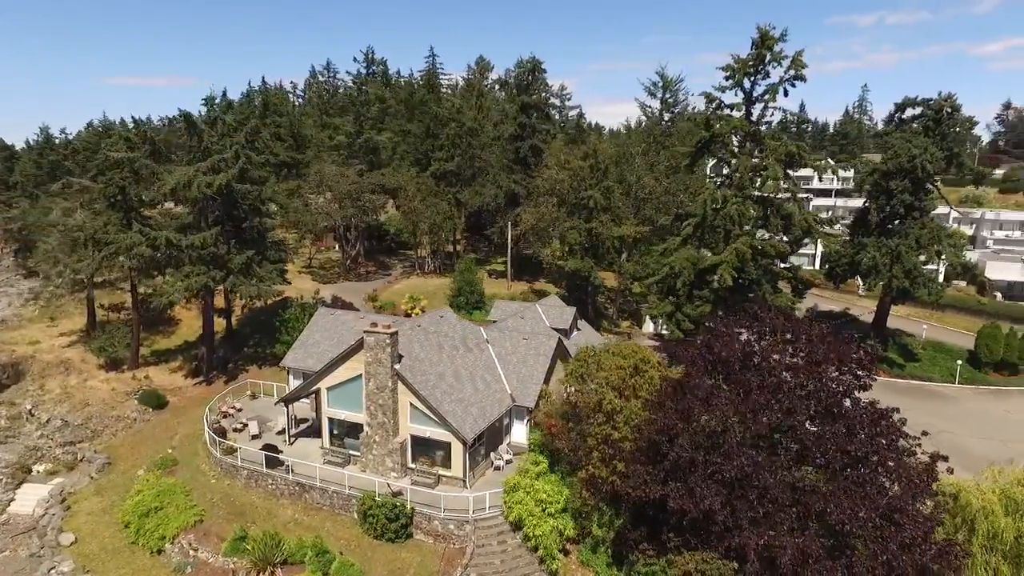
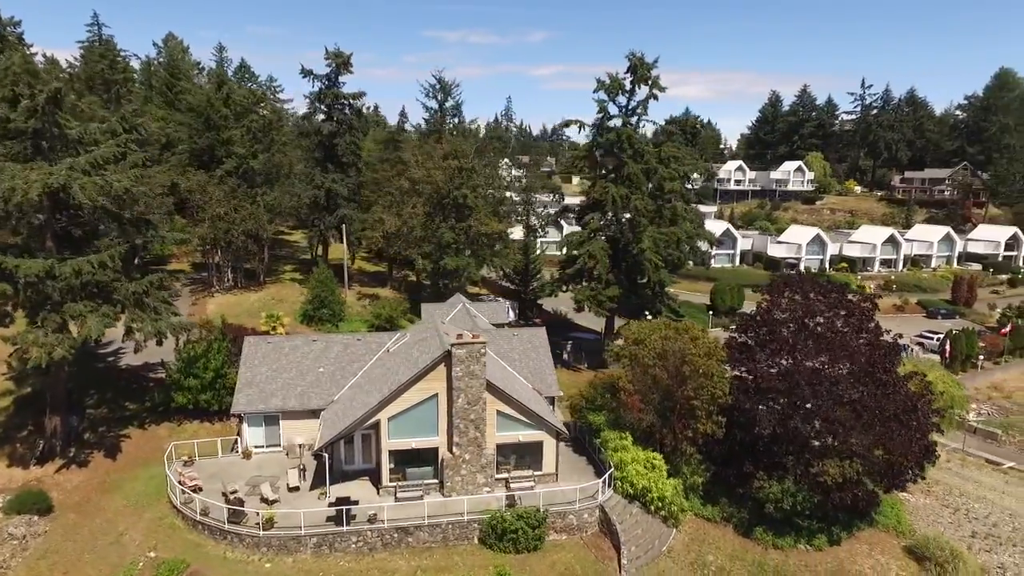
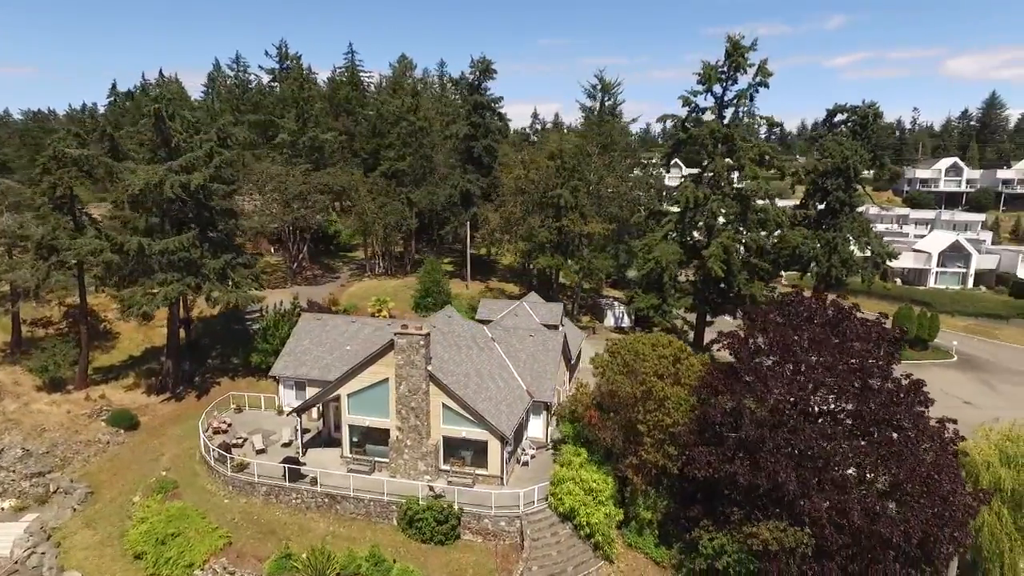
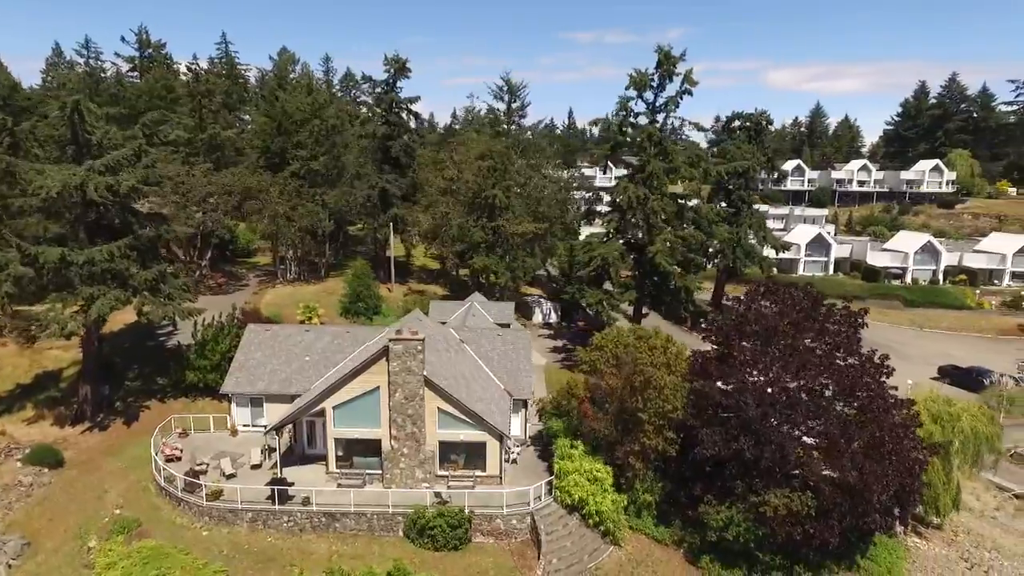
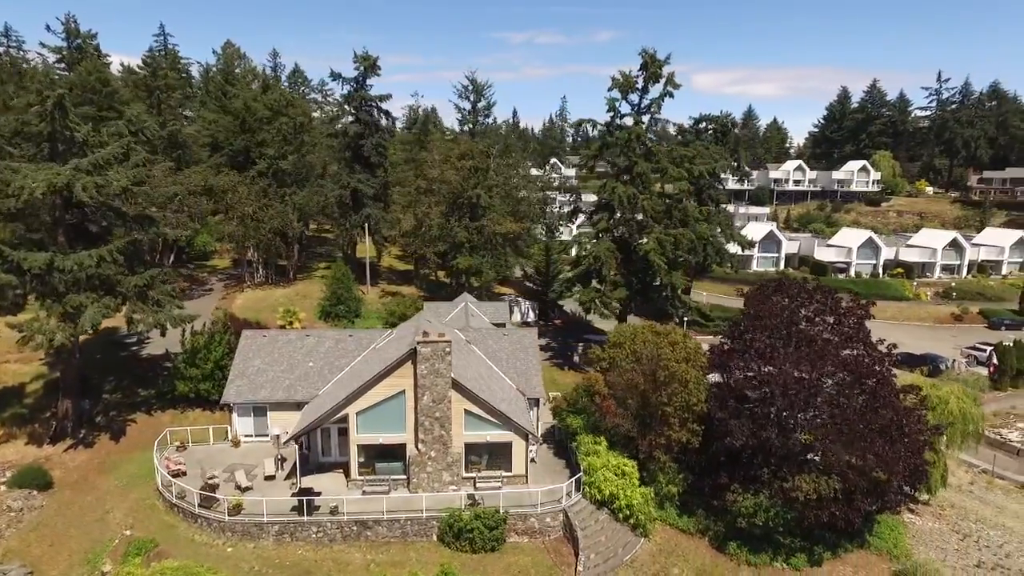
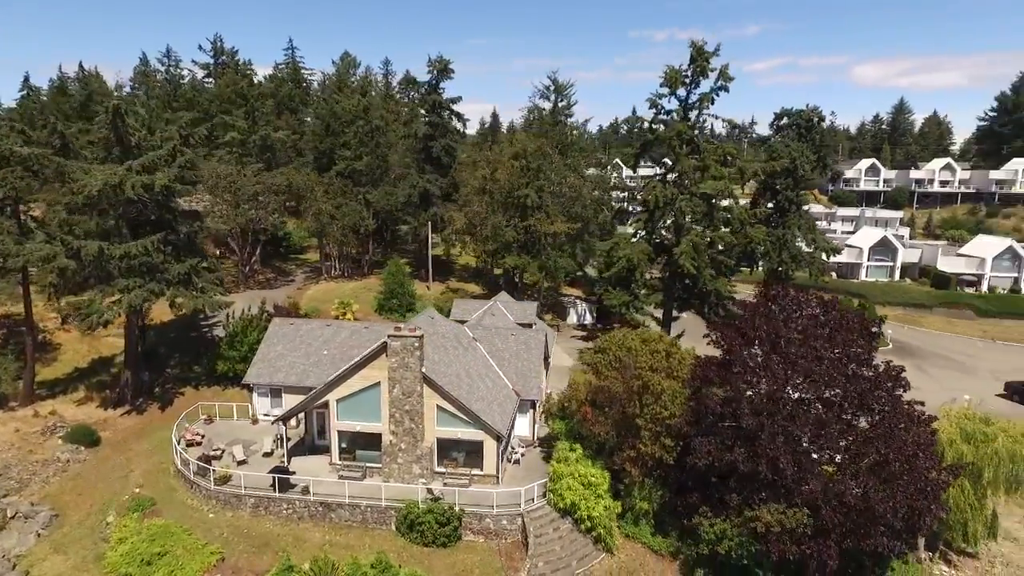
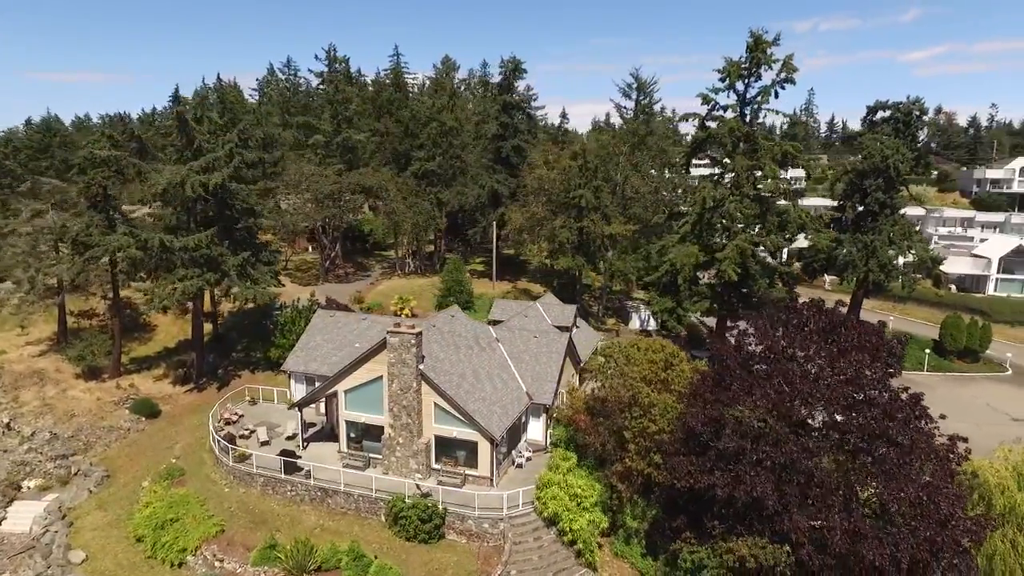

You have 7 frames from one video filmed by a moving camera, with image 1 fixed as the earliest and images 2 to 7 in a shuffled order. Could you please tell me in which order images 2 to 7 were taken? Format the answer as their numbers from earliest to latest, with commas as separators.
7, 3, 6, 4, 5, 2
